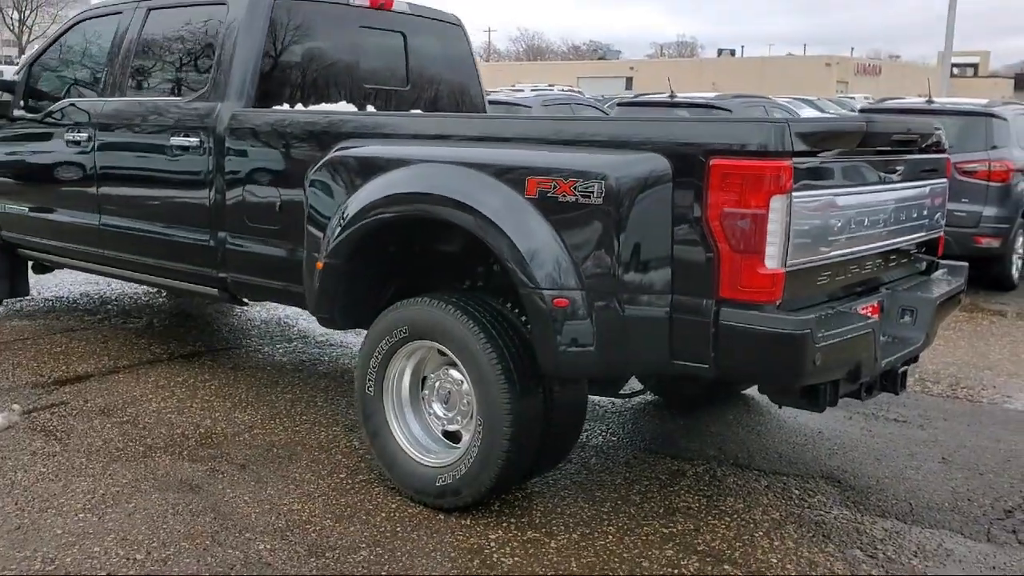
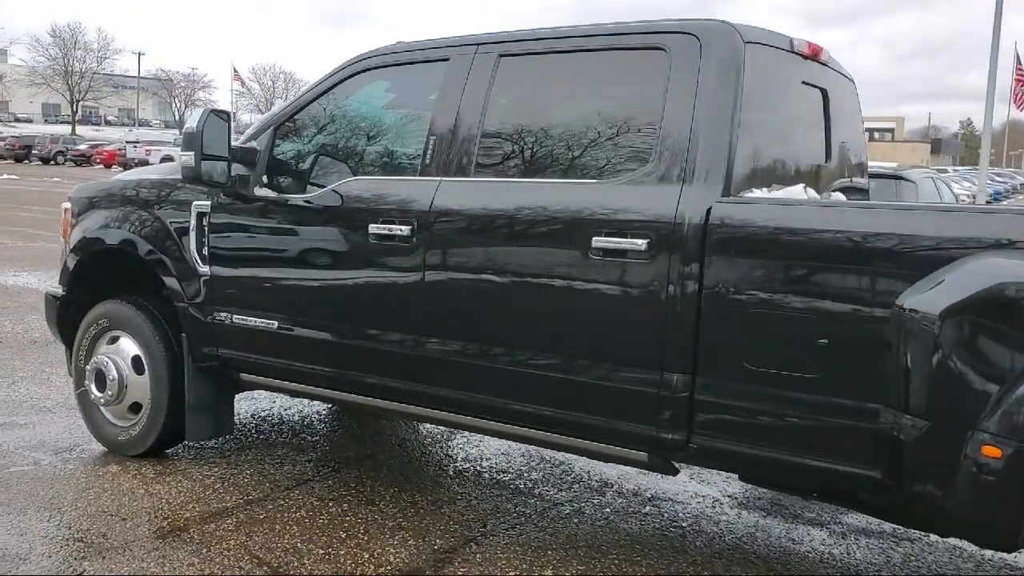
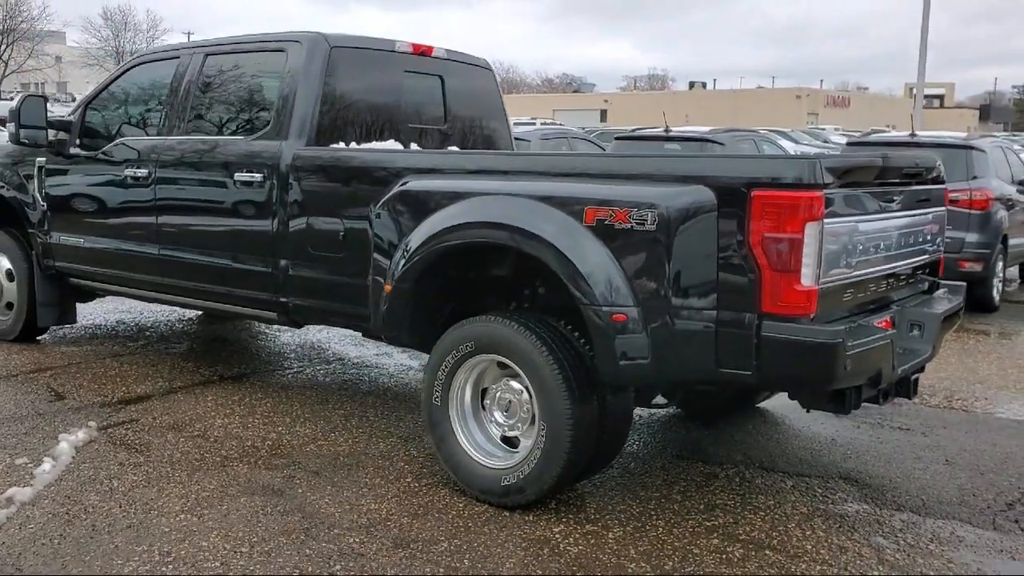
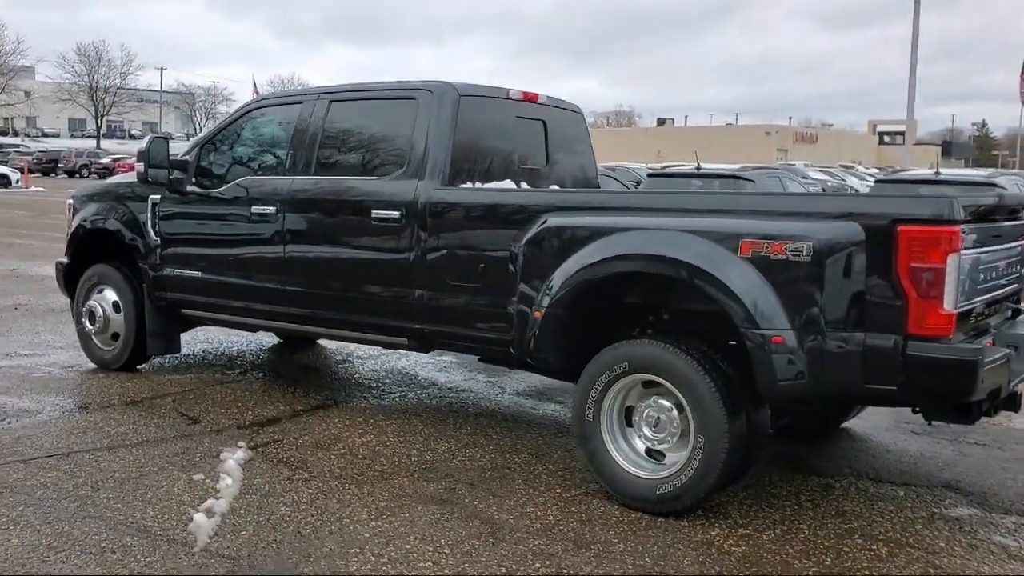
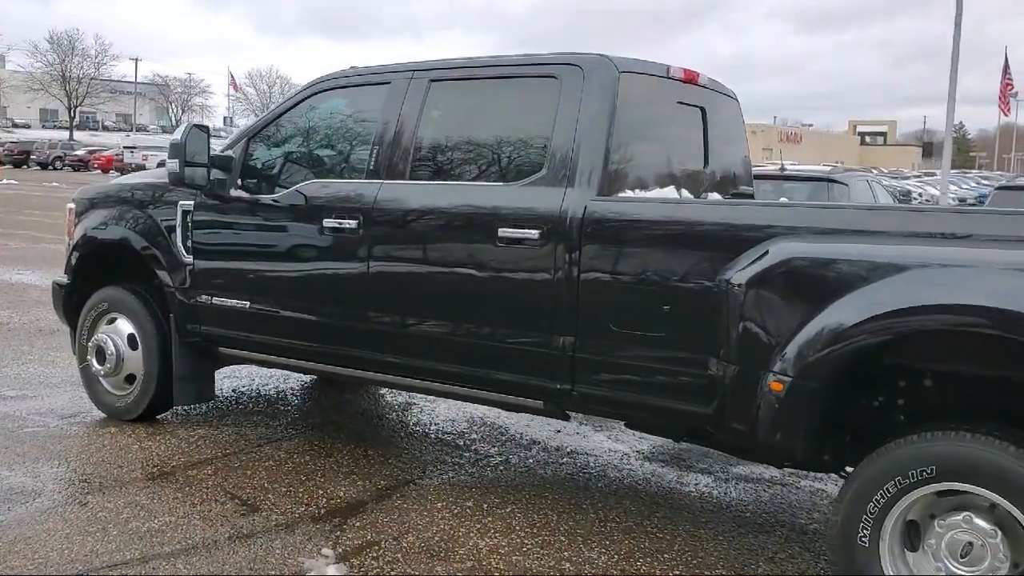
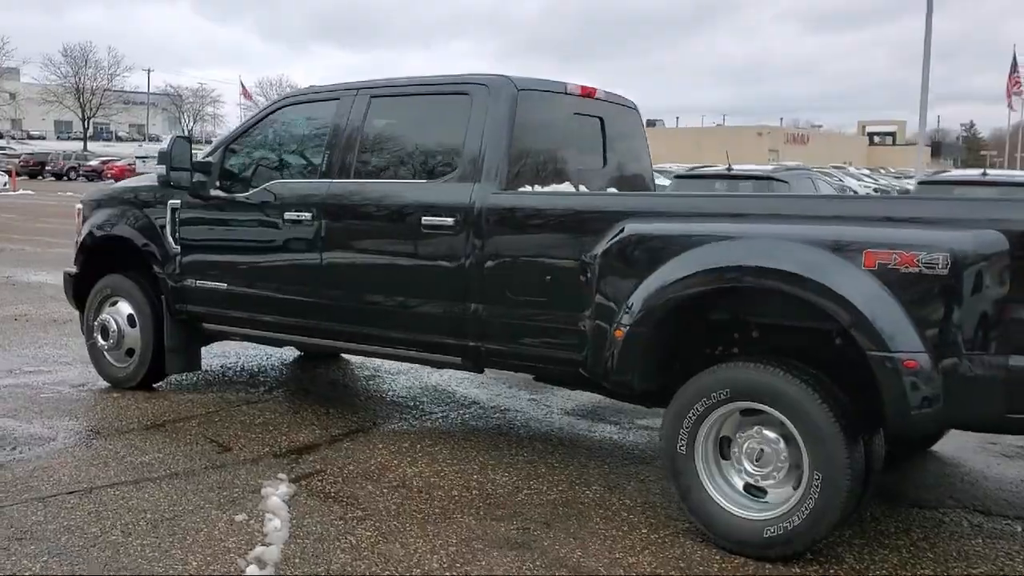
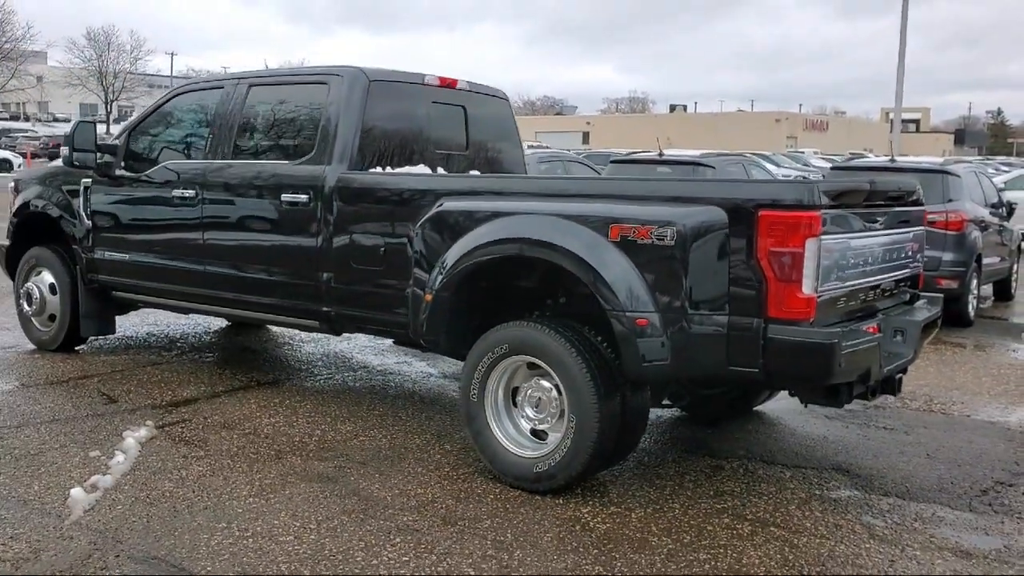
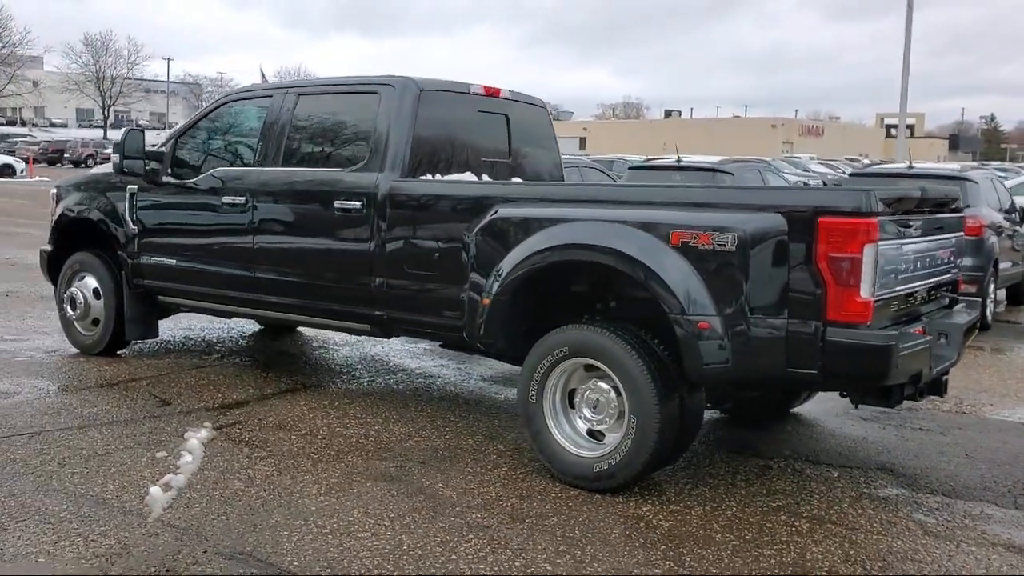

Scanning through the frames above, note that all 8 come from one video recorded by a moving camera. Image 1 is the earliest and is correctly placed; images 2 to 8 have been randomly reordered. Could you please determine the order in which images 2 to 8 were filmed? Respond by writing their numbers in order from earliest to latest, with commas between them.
3, 7, 8, 4, 6, 5, 2
